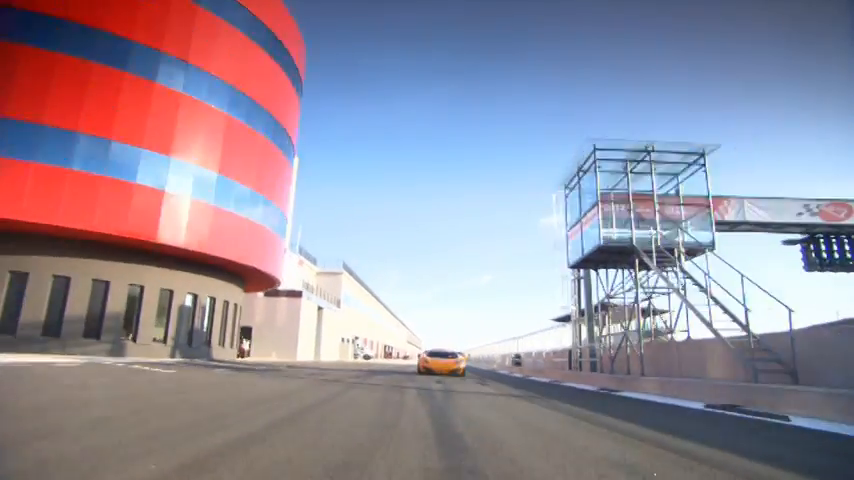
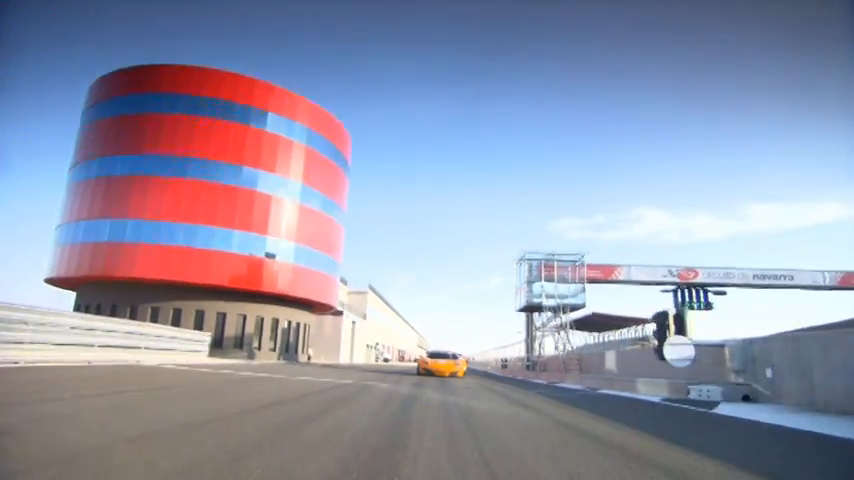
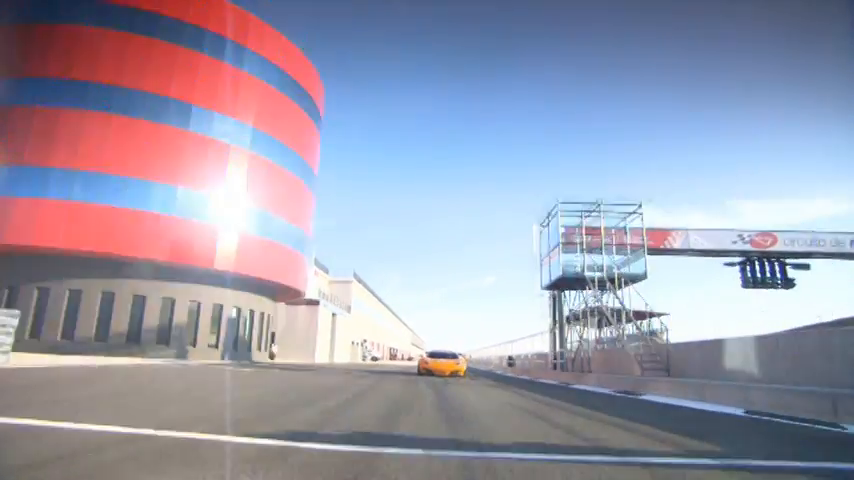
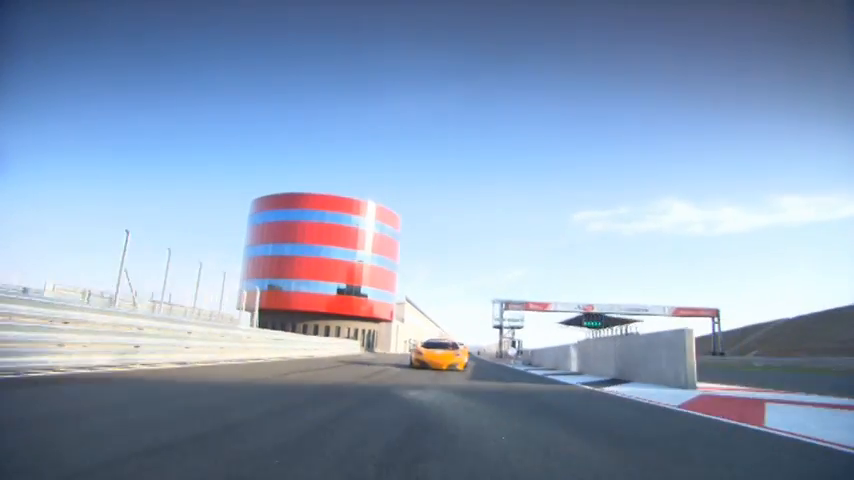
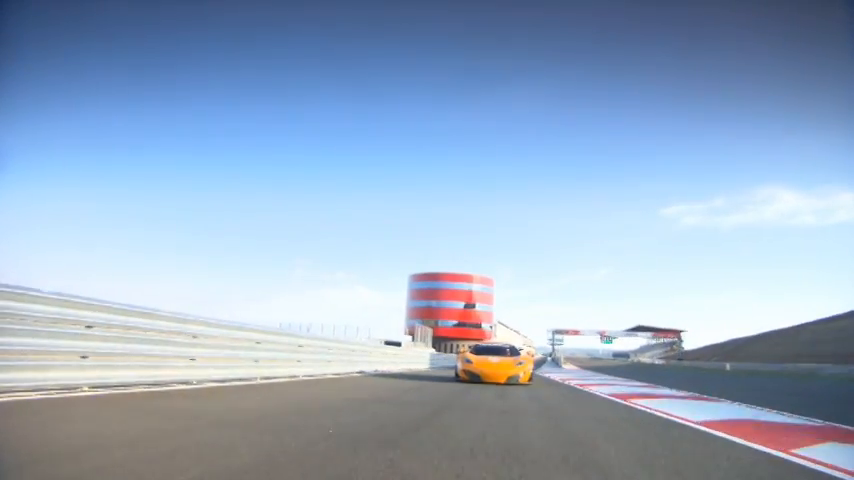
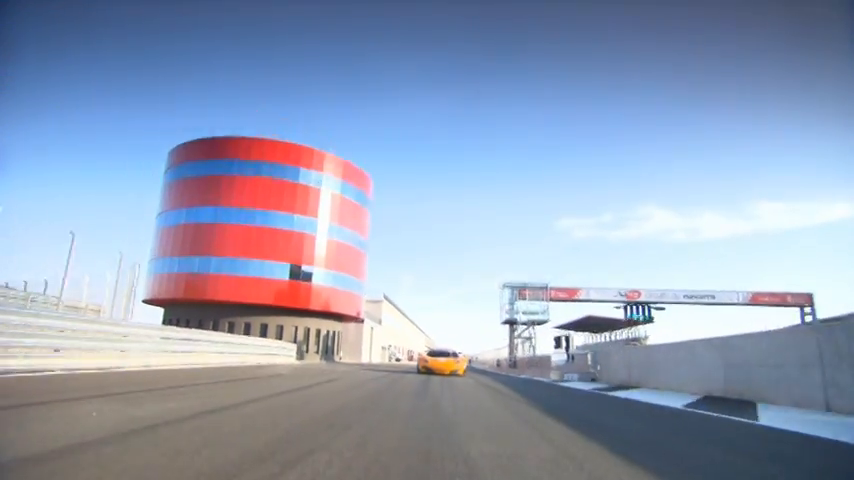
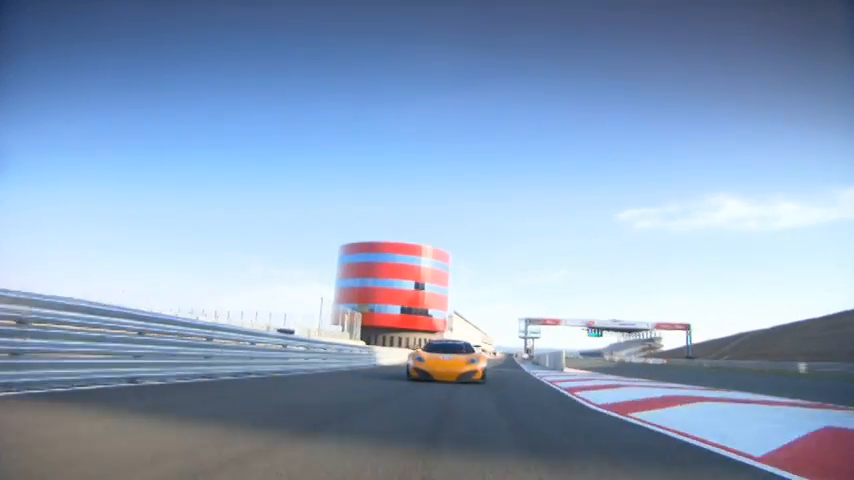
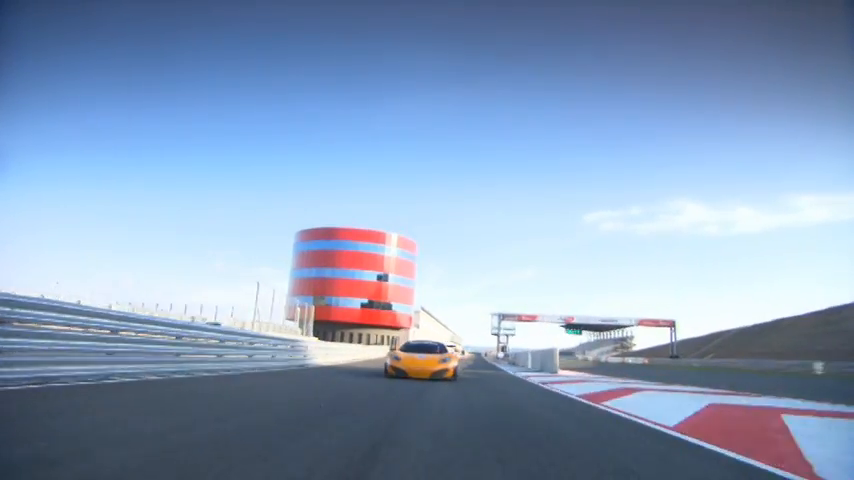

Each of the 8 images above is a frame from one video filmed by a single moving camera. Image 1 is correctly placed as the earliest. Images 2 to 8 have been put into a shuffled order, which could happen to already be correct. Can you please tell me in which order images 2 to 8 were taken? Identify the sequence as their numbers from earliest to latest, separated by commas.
3, 2, 6, 4, 8, 7, 5
